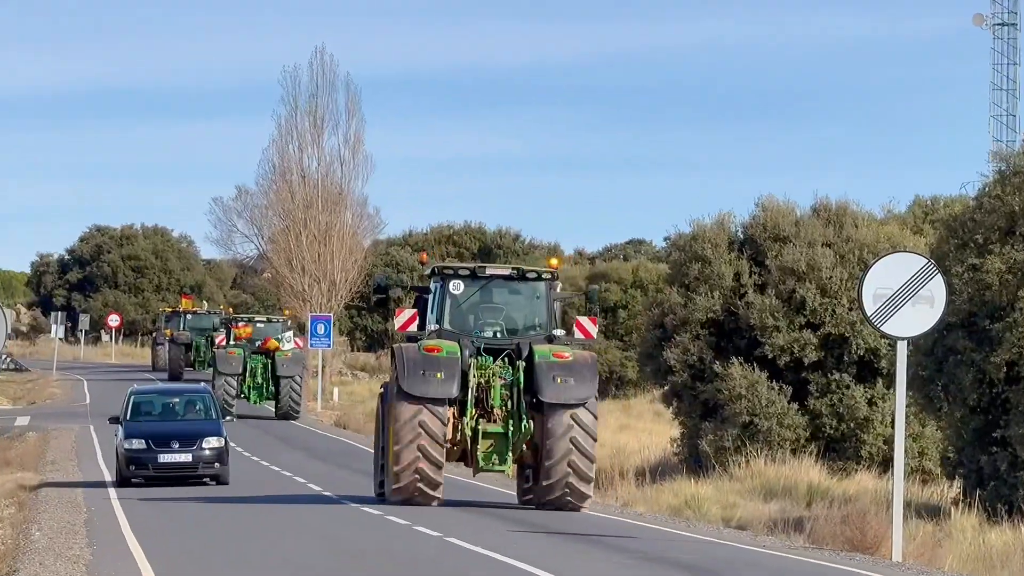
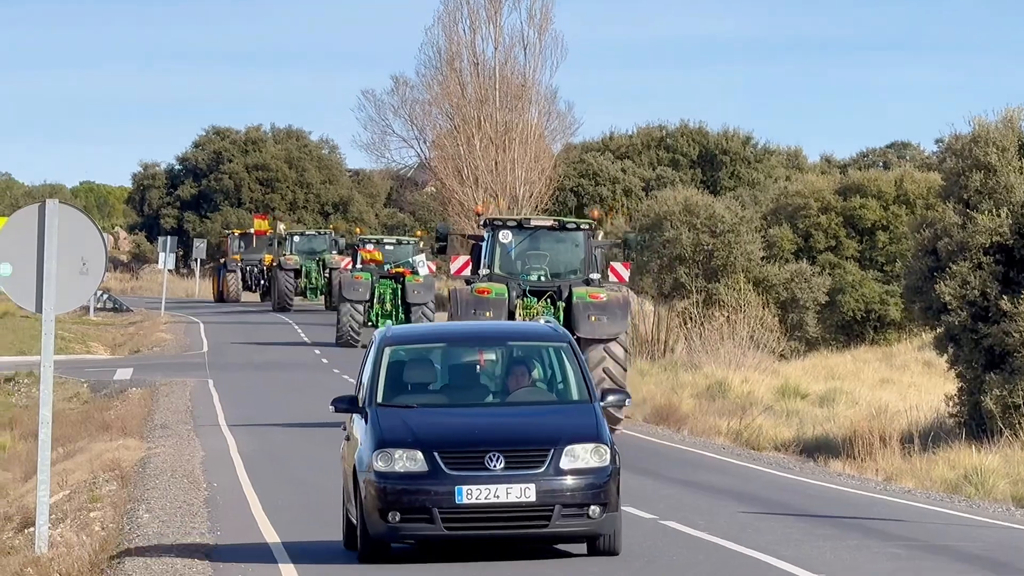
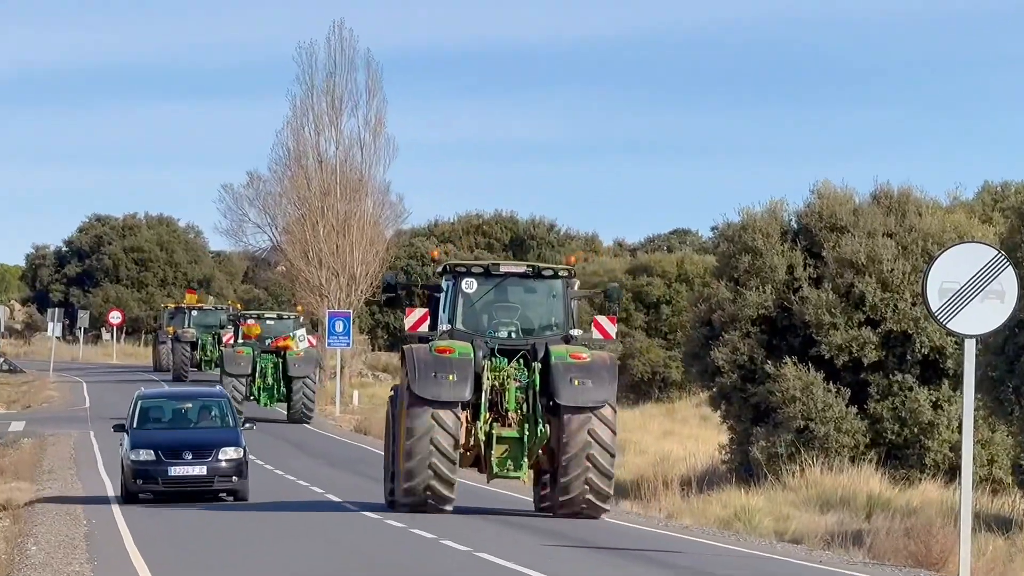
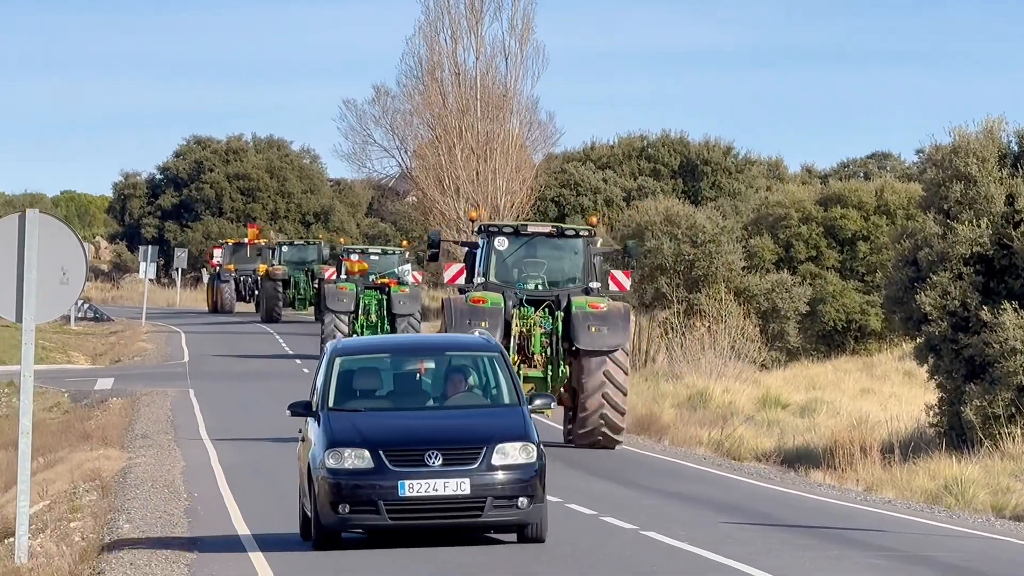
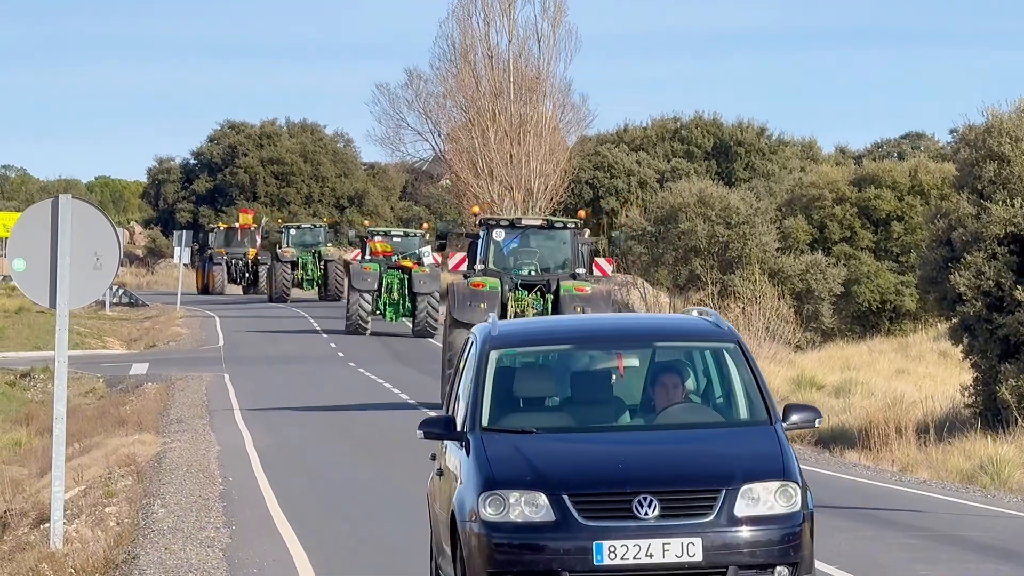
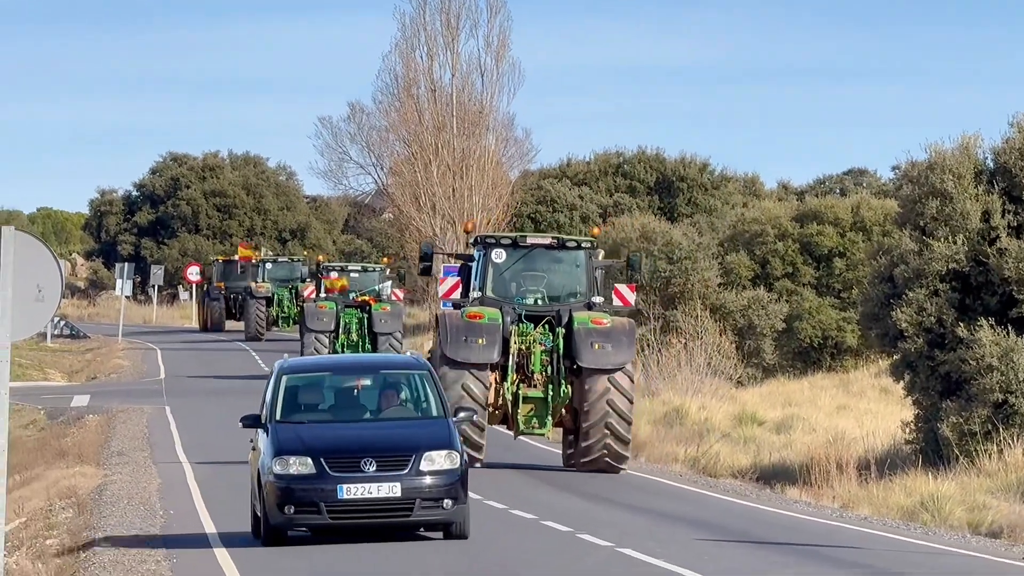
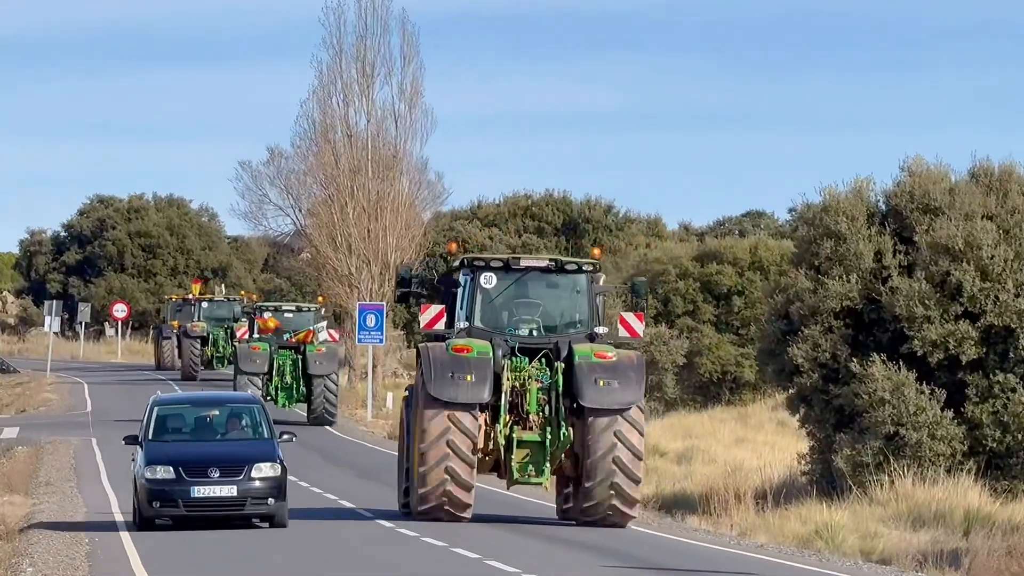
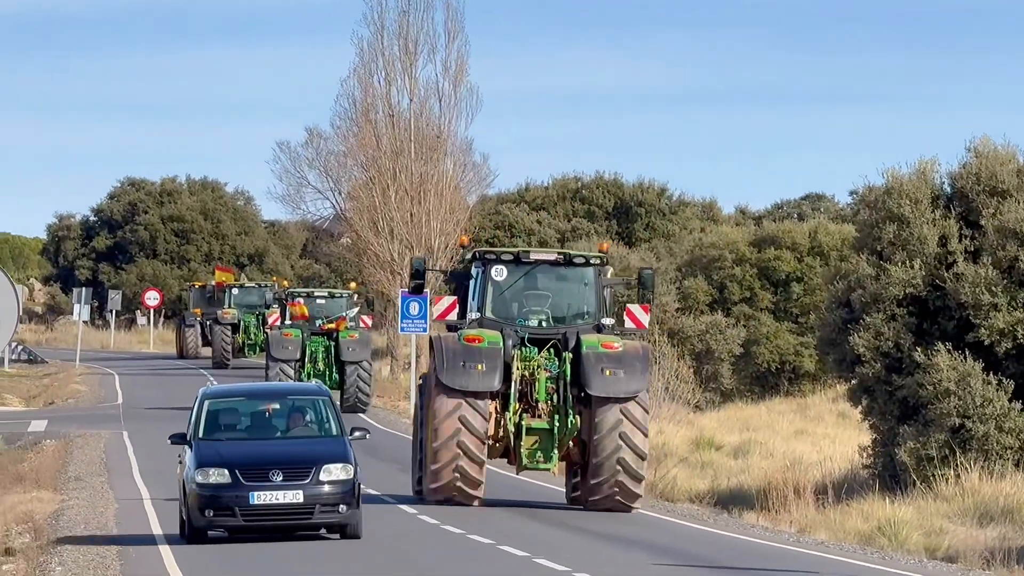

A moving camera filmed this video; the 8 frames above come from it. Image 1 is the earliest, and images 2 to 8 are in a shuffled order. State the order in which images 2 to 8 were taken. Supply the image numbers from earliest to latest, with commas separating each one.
3, 7, 8, 6, 4, 2, 5
